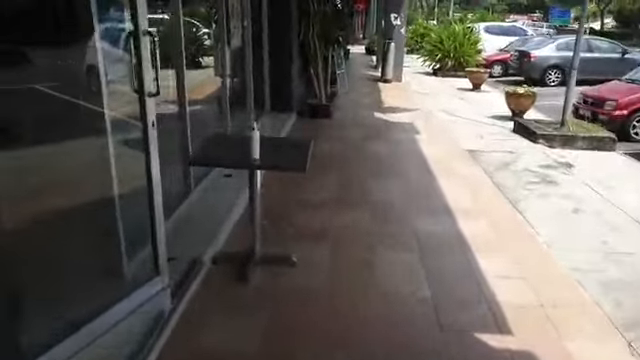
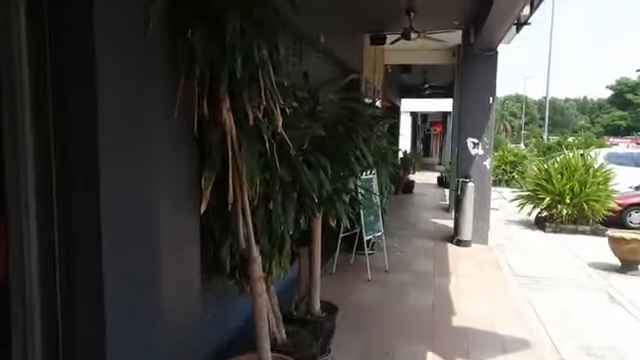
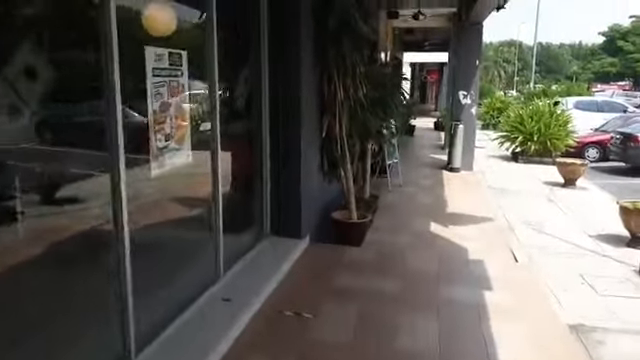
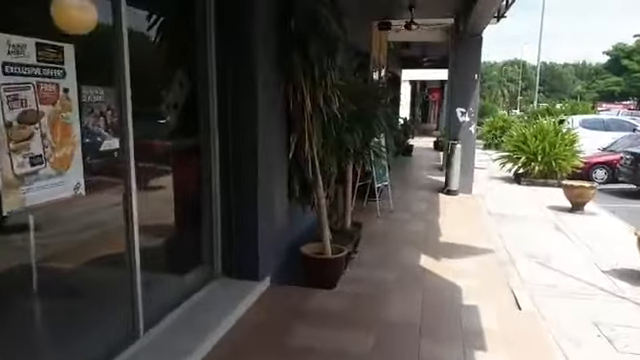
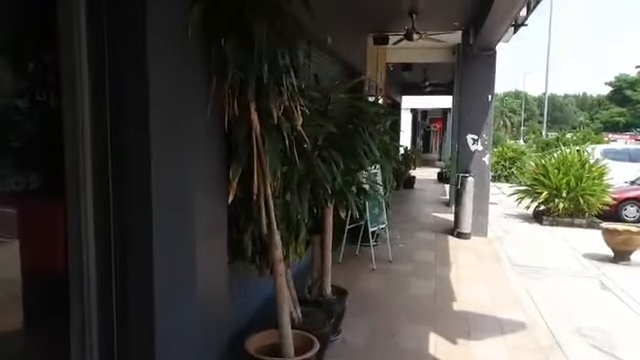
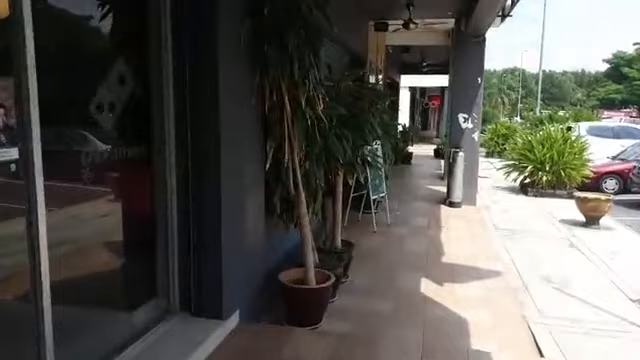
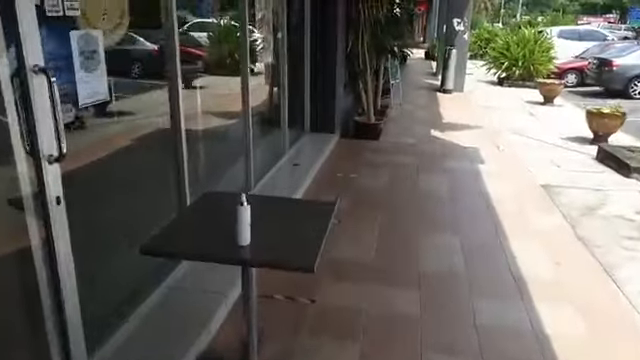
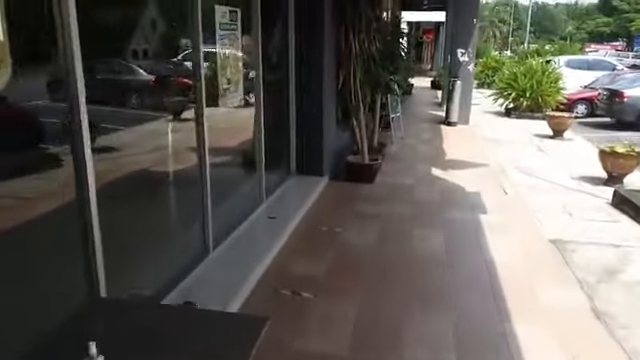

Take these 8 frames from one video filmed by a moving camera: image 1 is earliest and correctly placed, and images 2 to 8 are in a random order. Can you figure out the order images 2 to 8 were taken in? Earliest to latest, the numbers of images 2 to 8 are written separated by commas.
7, 8, 3, 4, 6, 5, 2
